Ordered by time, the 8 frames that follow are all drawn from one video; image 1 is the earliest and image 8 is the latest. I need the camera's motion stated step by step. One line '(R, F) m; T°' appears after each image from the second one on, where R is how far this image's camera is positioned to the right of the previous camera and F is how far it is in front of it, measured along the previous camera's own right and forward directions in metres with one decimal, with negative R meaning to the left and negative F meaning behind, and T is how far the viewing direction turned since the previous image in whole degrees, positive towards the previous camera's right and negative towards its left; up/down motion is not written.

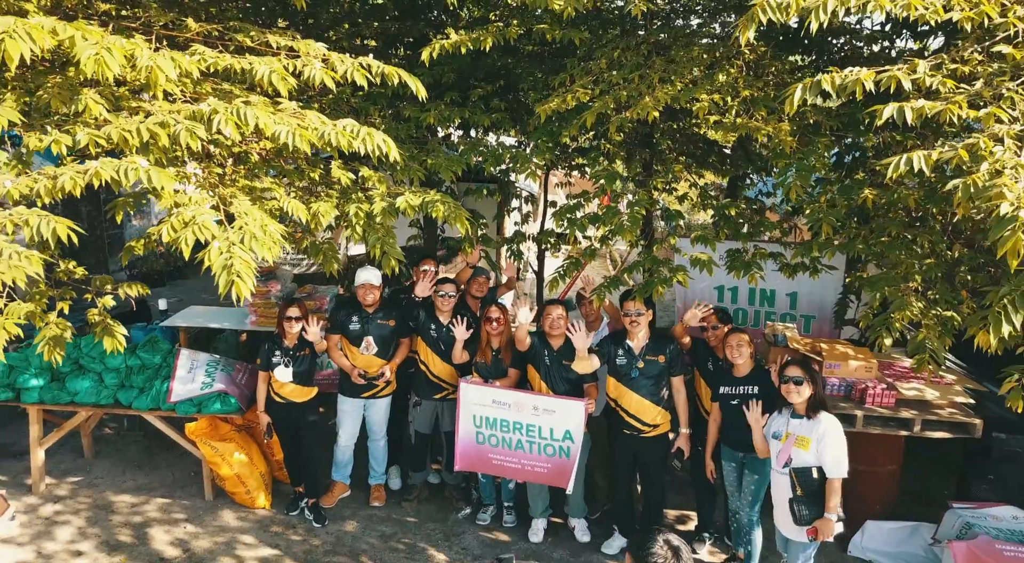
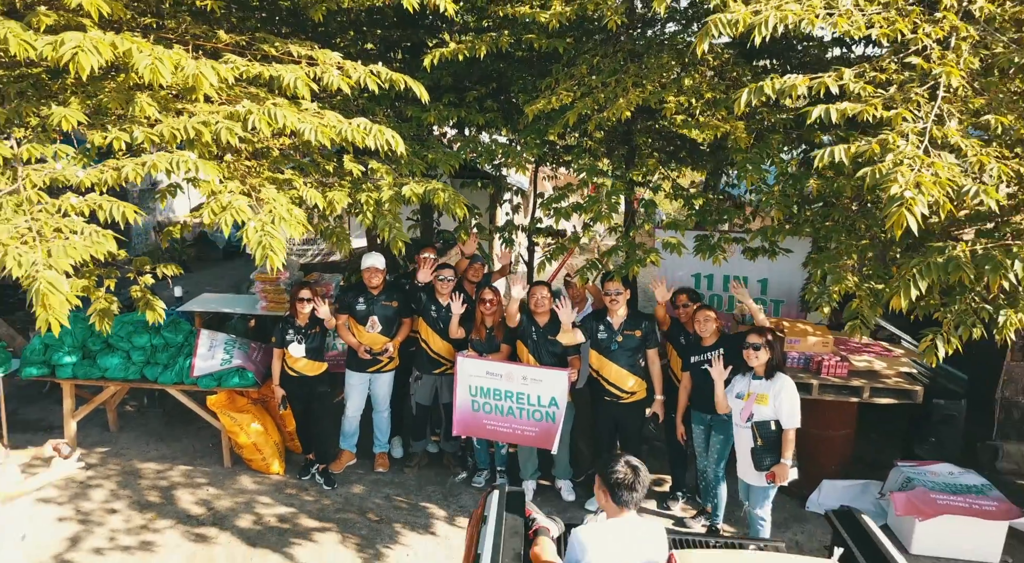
(0.0, -0.5) m; +1°
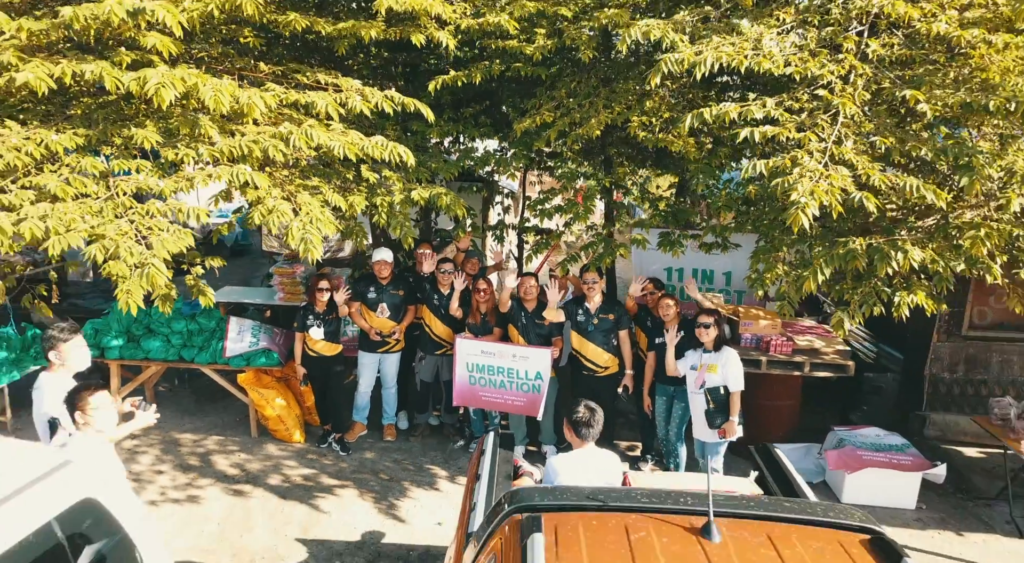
(0.0, -0.8) m; +1°
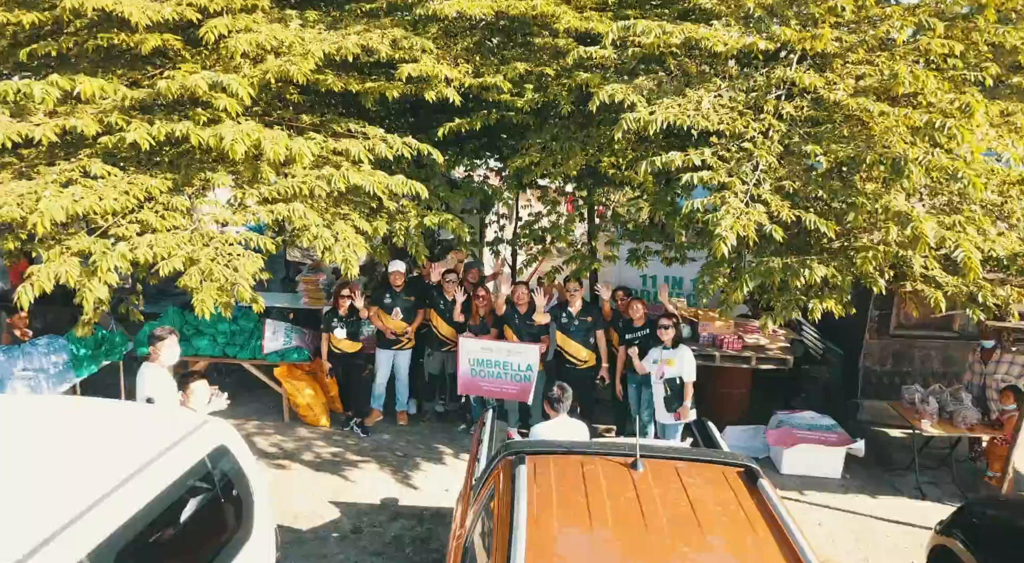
(0.0, -1.1) m; 0°
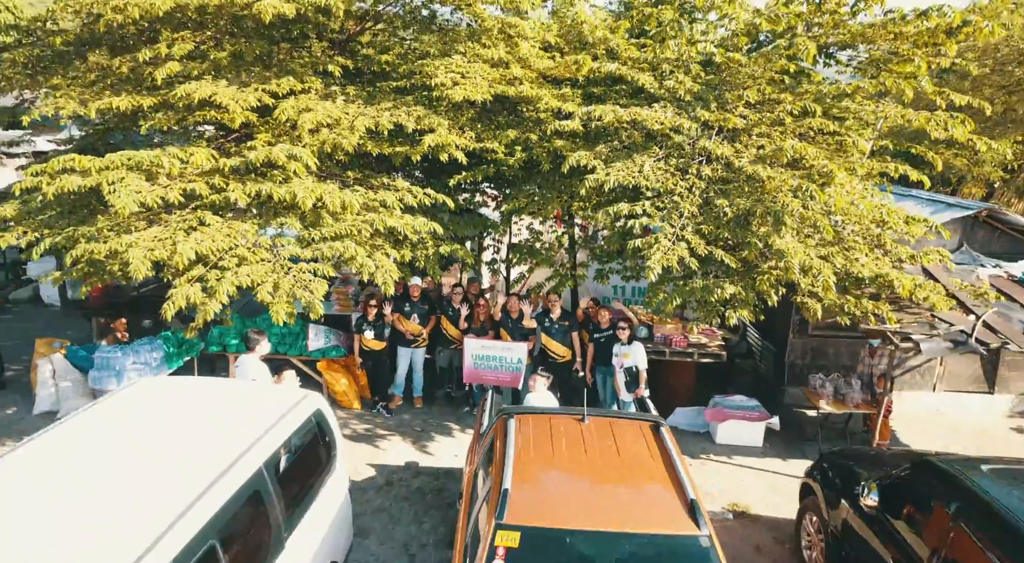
(0.0, -1.9) m; 0°
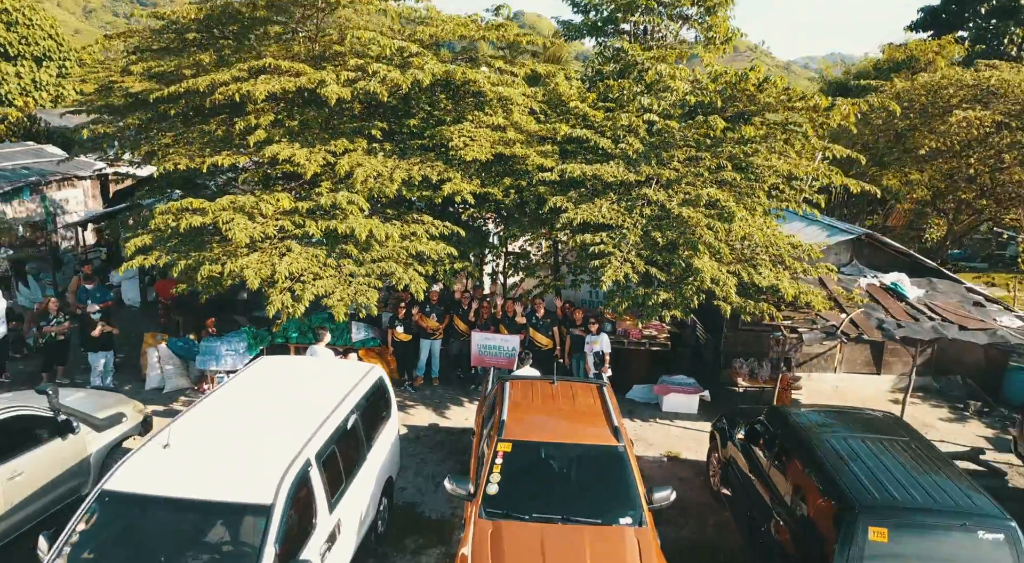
(0.0, -2.7) m; 0°
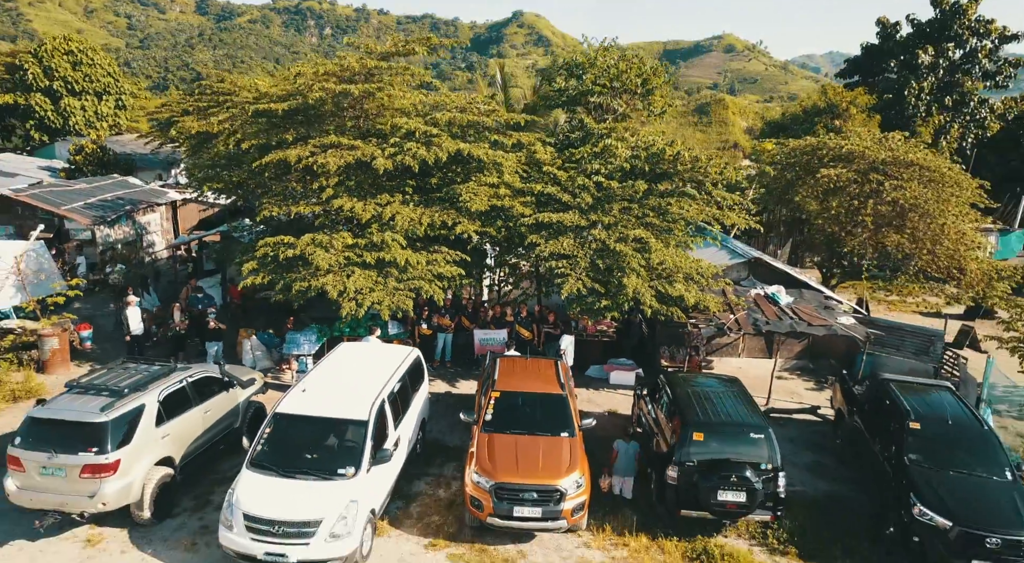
(+0.2, -4.5) m; 0°
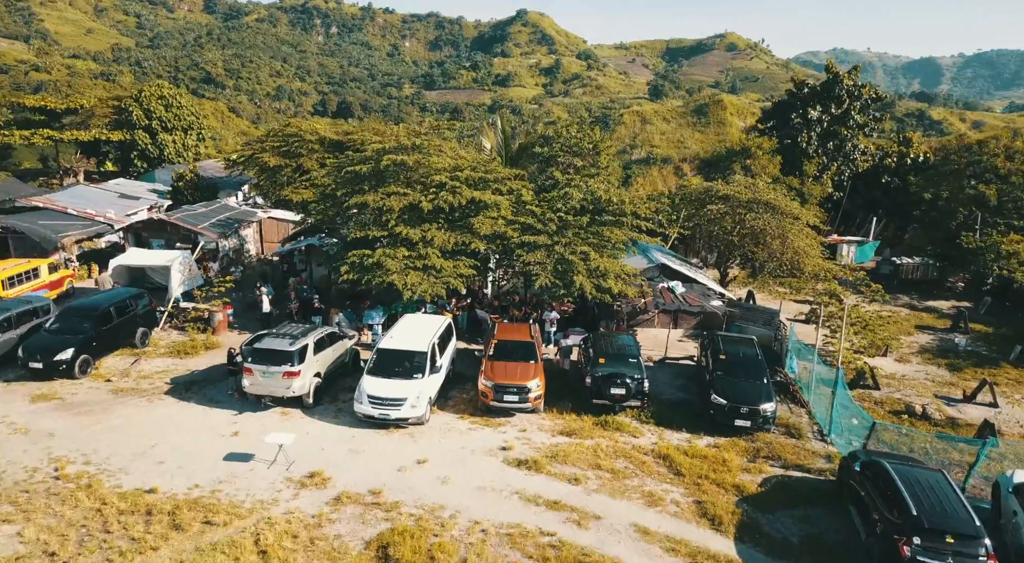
(+0.4, -8.6) m; 0°
